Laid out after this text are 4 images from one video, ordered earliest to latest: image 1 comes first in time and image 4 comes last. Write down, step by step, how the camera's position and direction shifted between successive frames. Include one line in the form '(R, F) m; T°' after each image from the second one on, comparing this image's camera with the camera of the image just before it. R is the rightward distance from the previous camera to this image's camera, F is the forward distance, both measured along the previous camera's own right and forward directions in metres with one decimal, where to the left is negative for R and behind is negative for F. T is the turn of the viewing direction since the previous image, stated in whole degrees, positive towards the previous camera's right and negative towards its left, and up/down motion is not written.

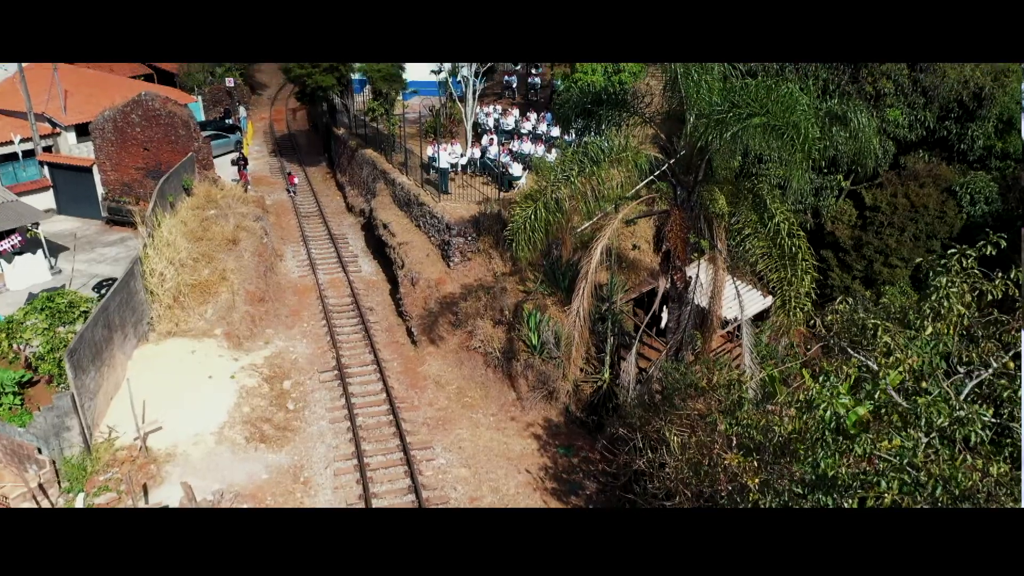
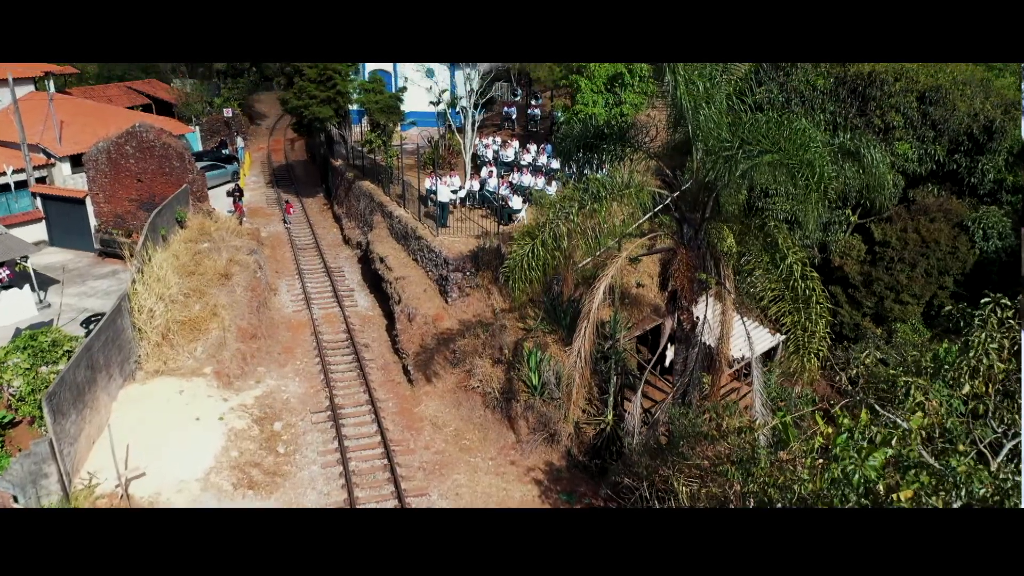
(0.0, +0.4) m; 0°
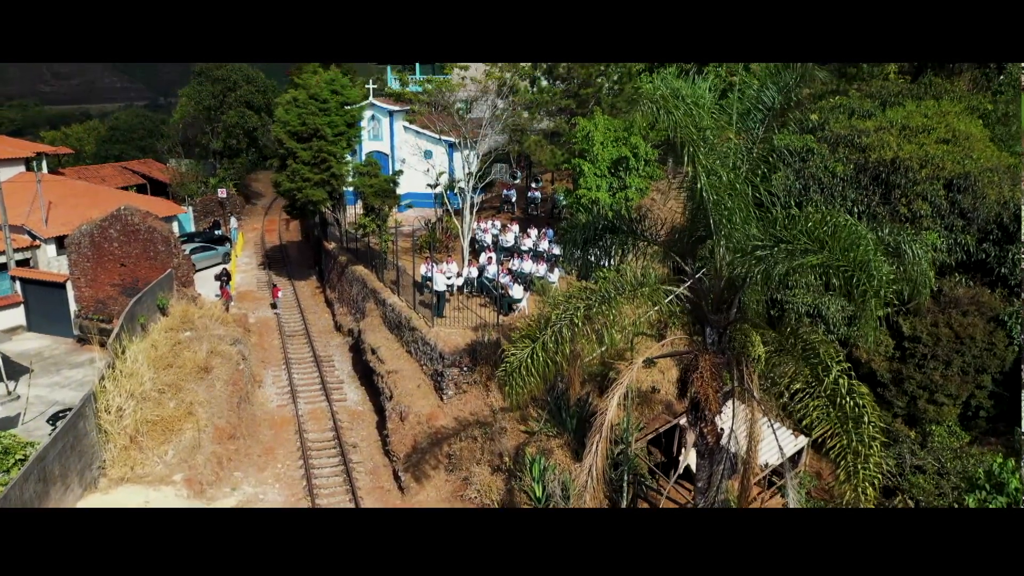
(-0.1, +1.0) m; 0°
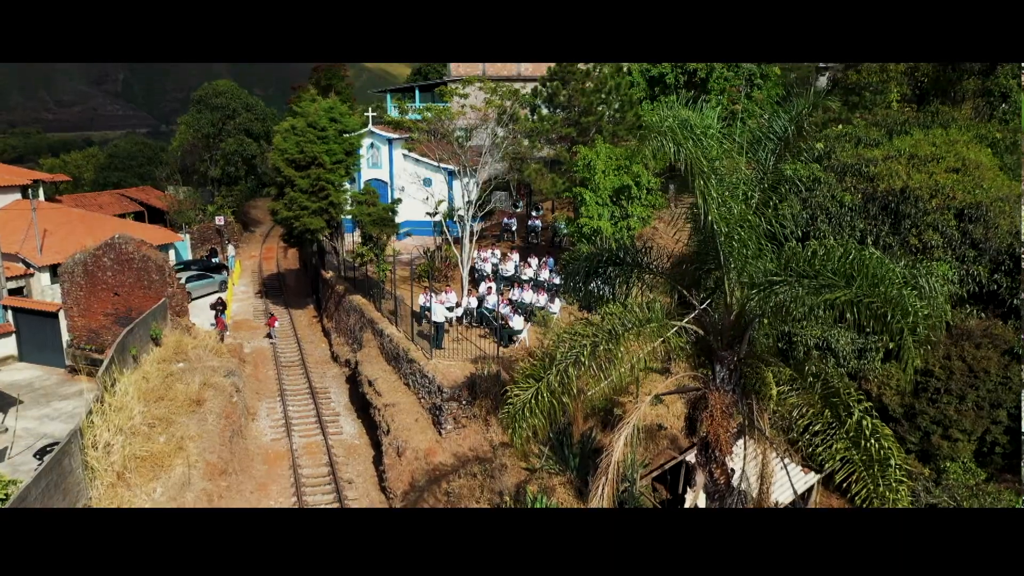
(0.0, +0.3) m; 0°
